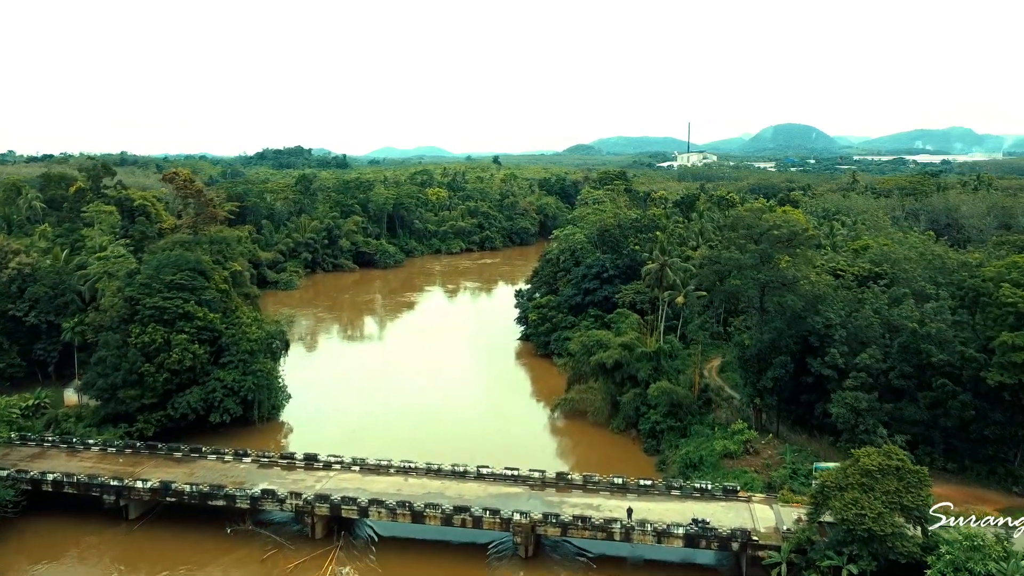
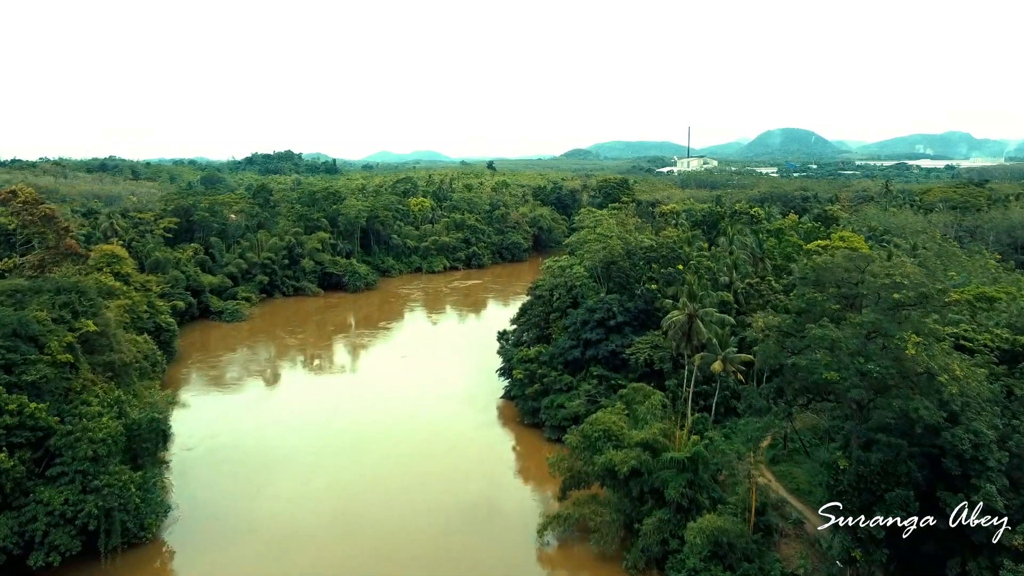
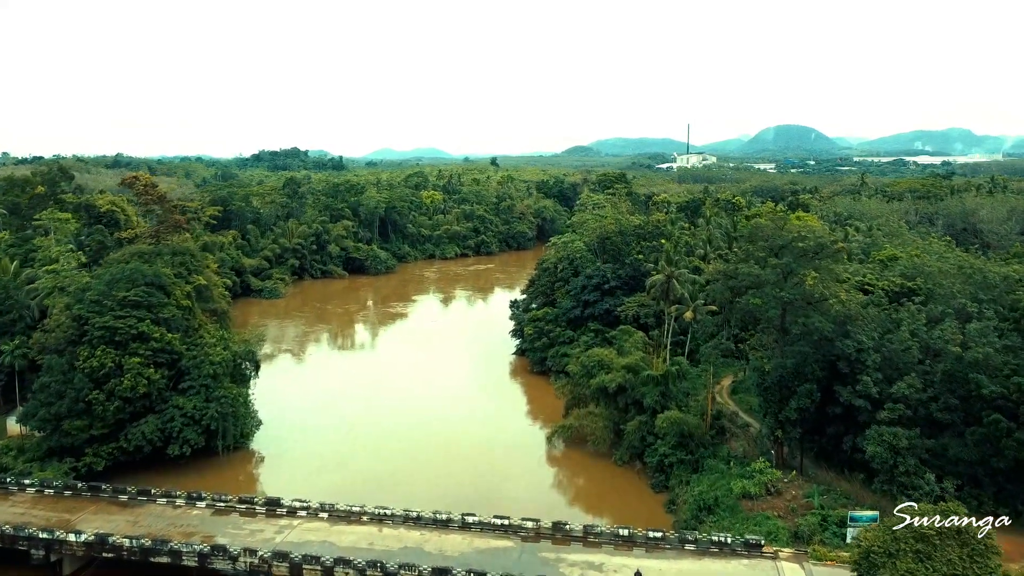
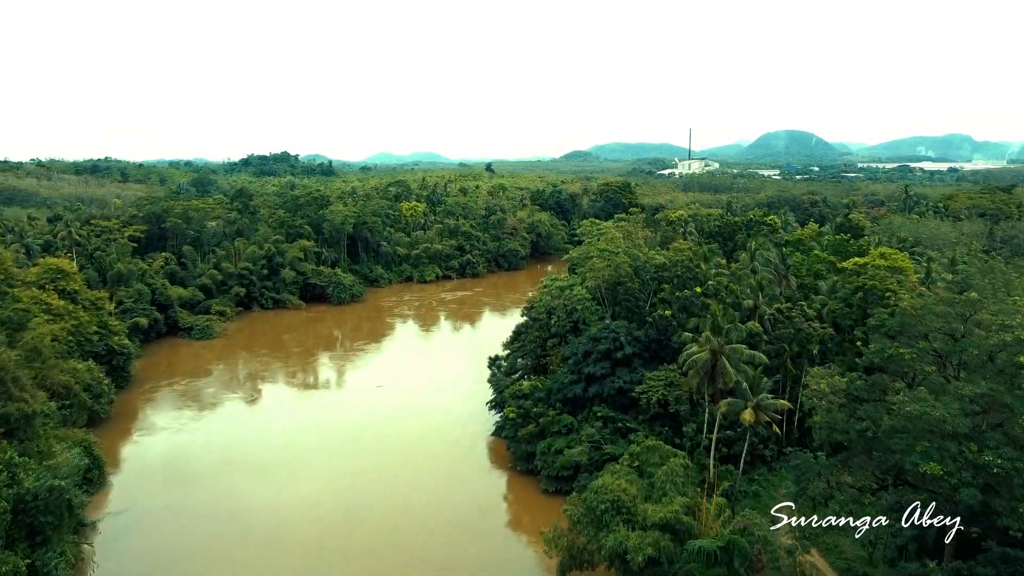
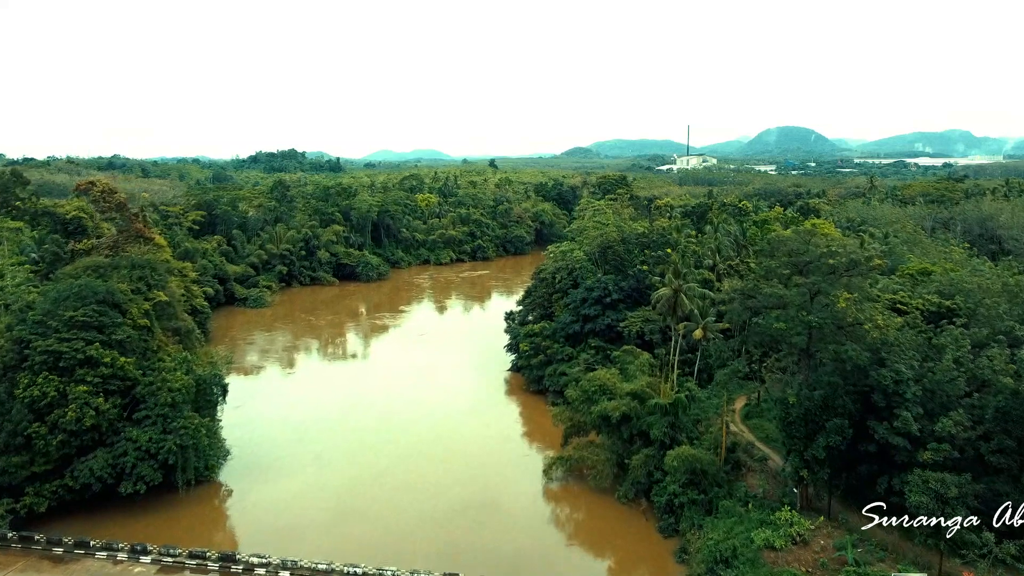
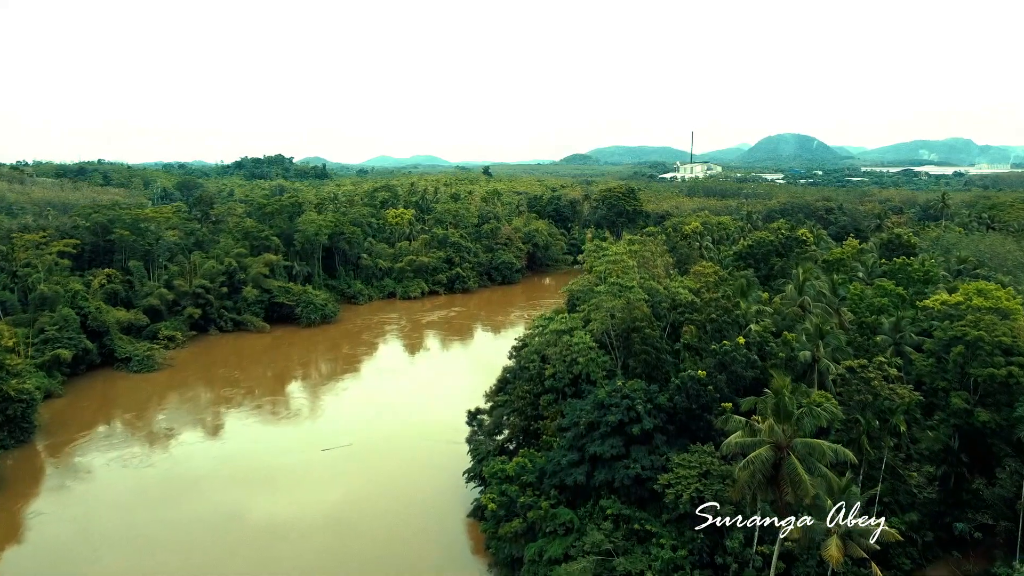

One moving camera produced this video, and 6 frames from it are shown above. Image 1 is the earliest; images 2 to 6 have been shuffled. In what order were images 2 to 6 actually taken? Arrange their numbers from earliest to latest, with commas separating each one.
3, 5, 2, 4, 6
